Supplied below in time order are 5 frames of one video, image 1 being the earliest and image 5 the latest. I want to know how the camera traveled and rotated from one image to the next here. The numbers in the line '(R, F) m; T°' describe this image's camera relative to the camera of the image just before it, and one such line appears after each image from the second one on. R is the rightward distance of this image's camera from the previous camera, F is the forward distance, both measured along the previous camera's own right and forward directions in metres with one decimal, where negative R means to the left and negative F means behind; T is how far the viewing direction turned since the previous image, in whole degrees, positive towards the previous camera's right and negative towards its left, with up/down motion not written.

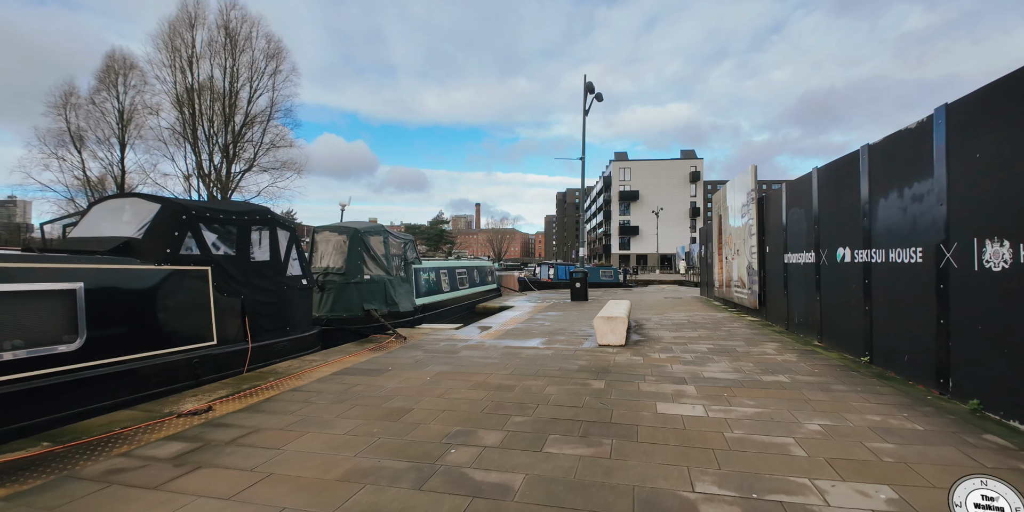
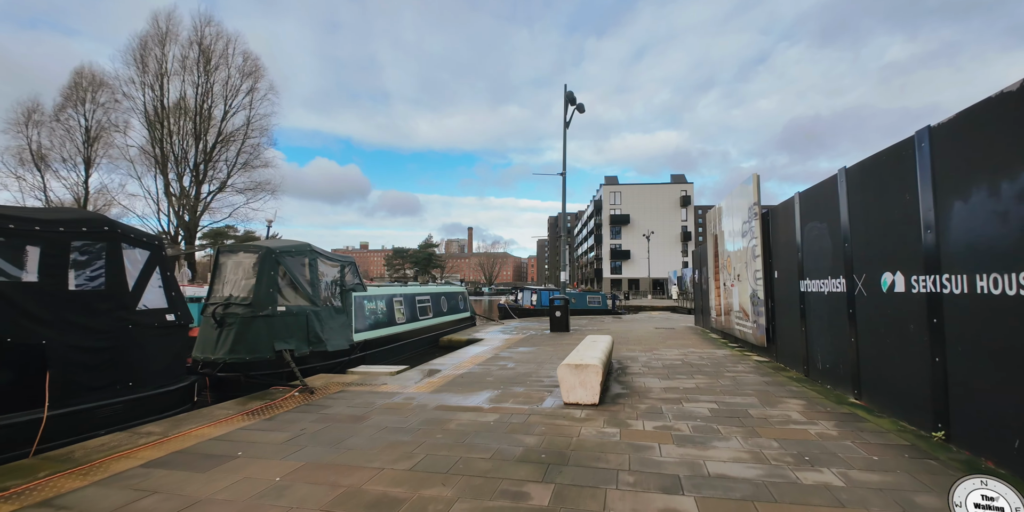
(+0.7, +1.8) m; +1°
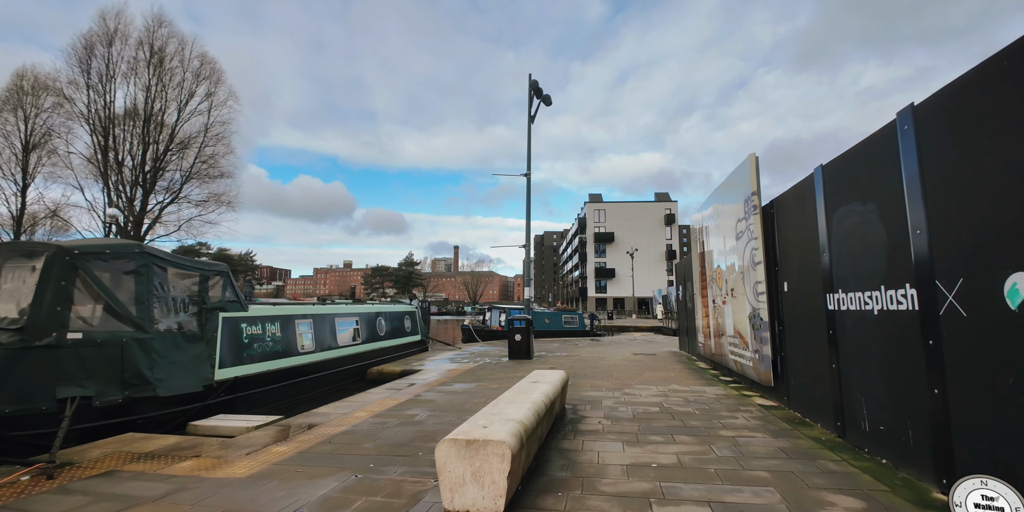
(+1.0, +2.3) m; +2°
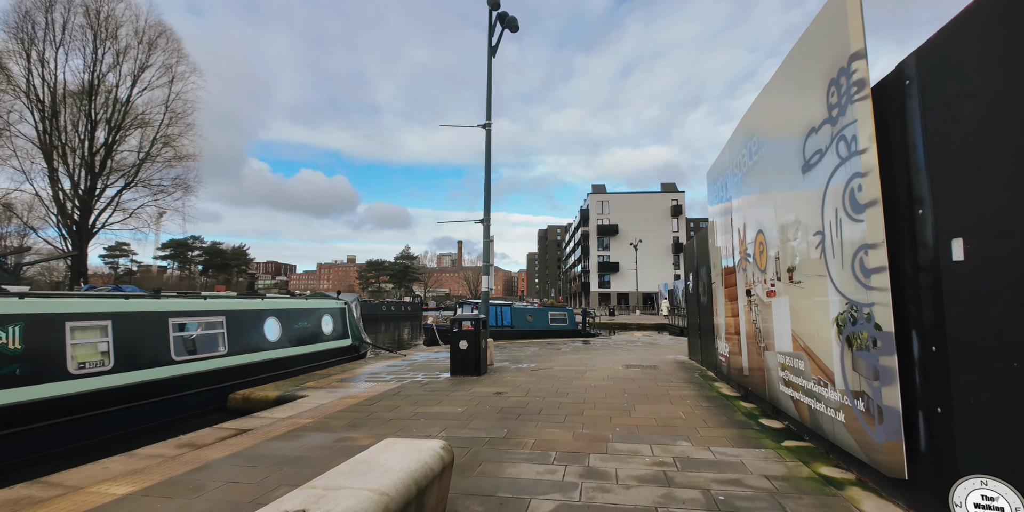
(+1.2, +3.4) m; -1°
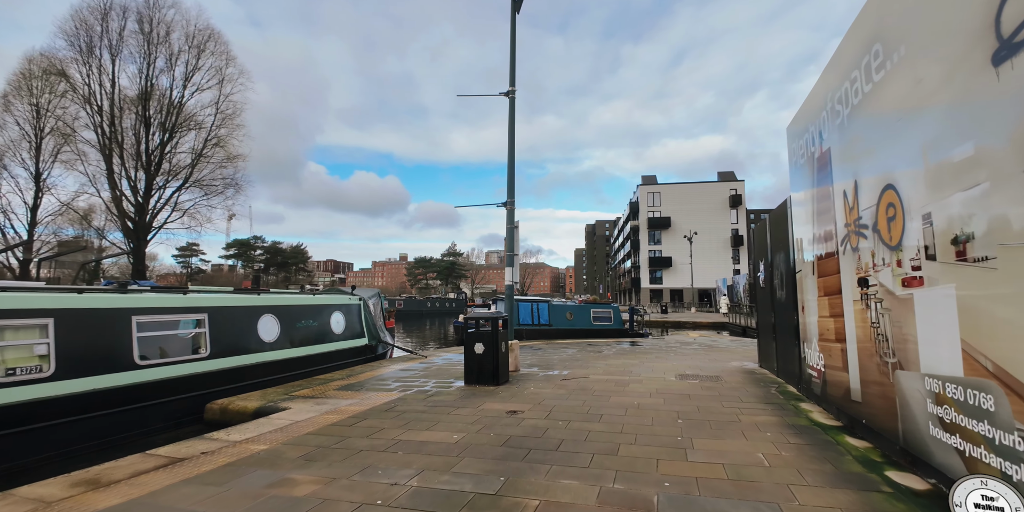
(+0.4, +1.4) m; -6°
